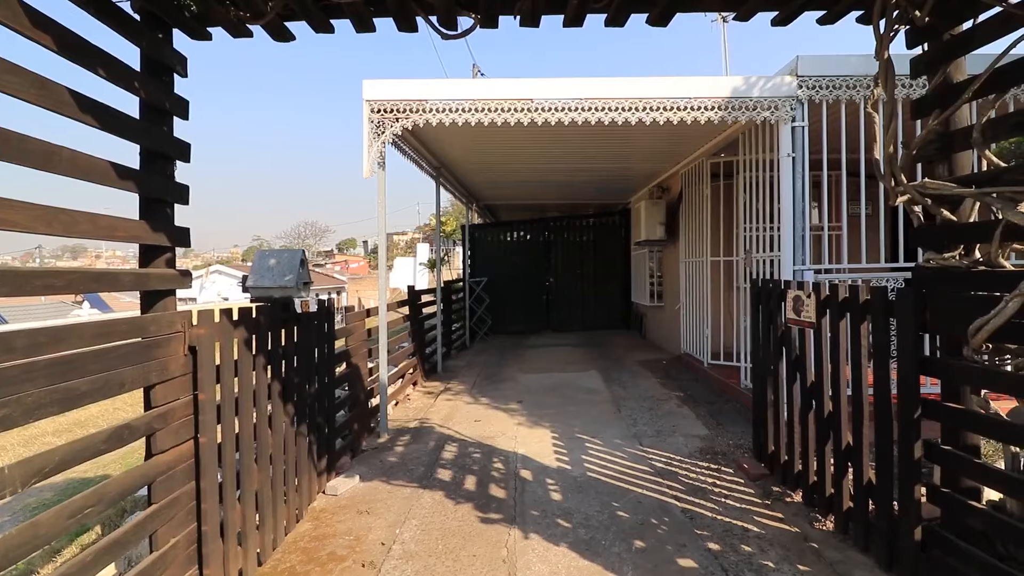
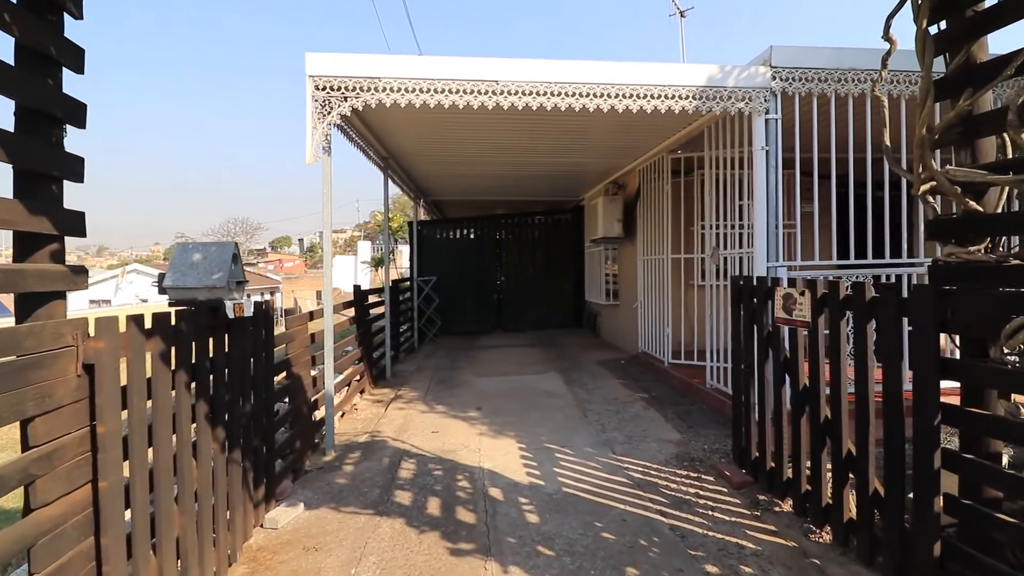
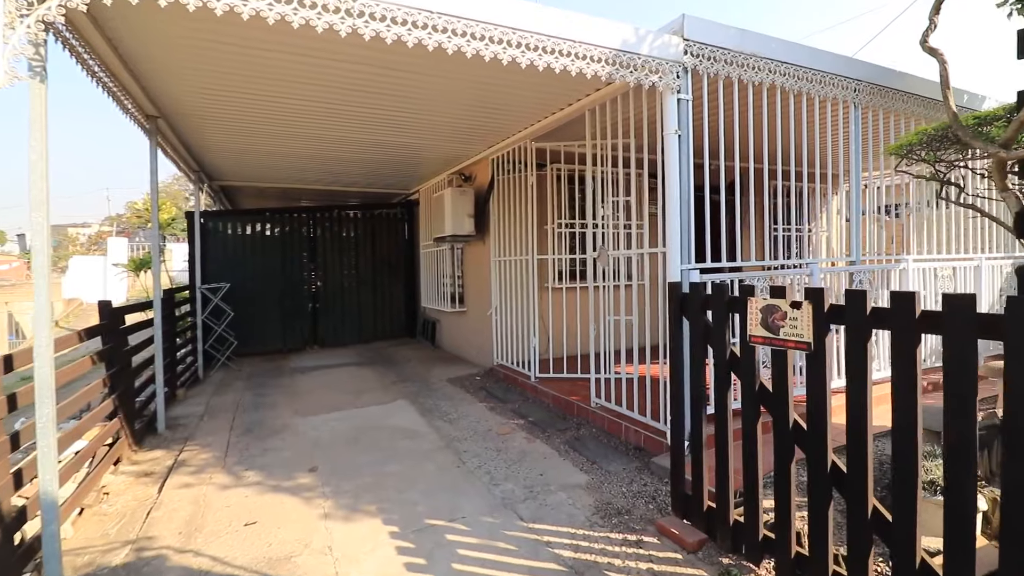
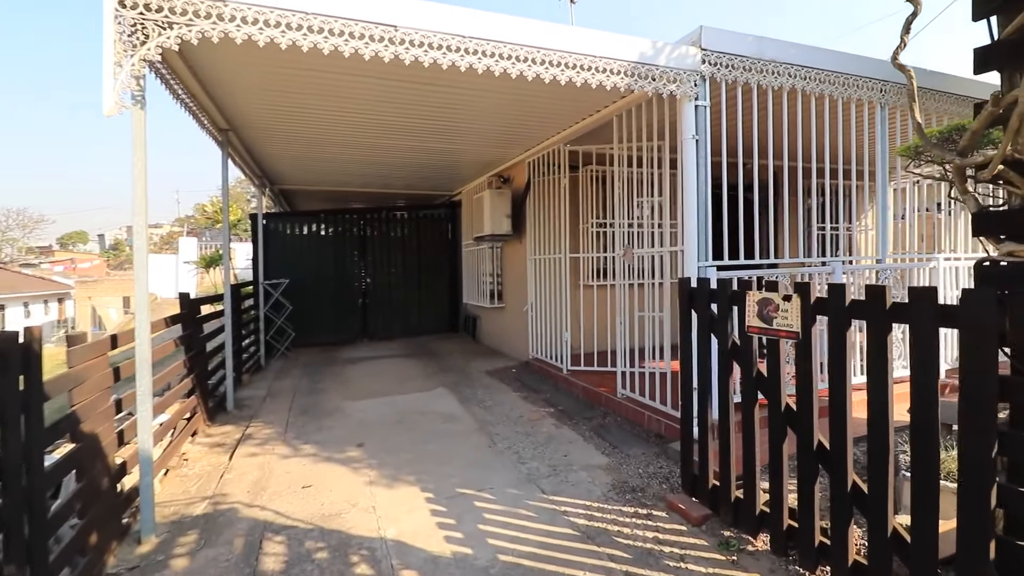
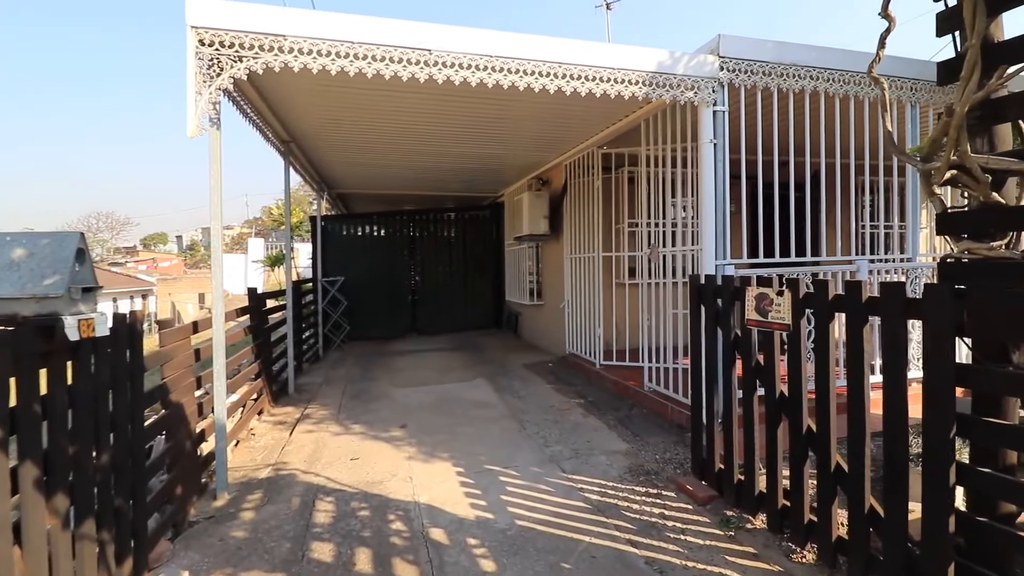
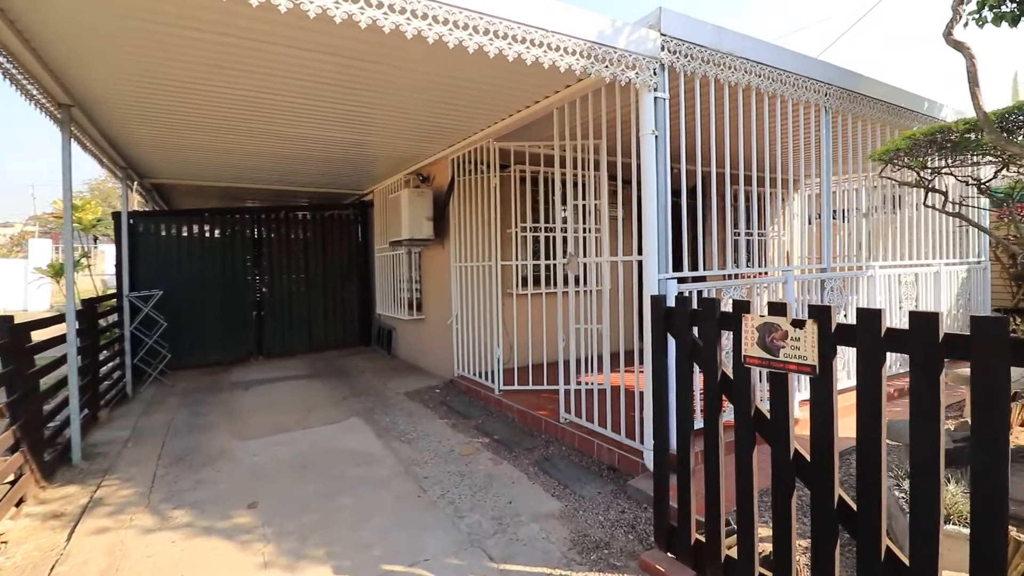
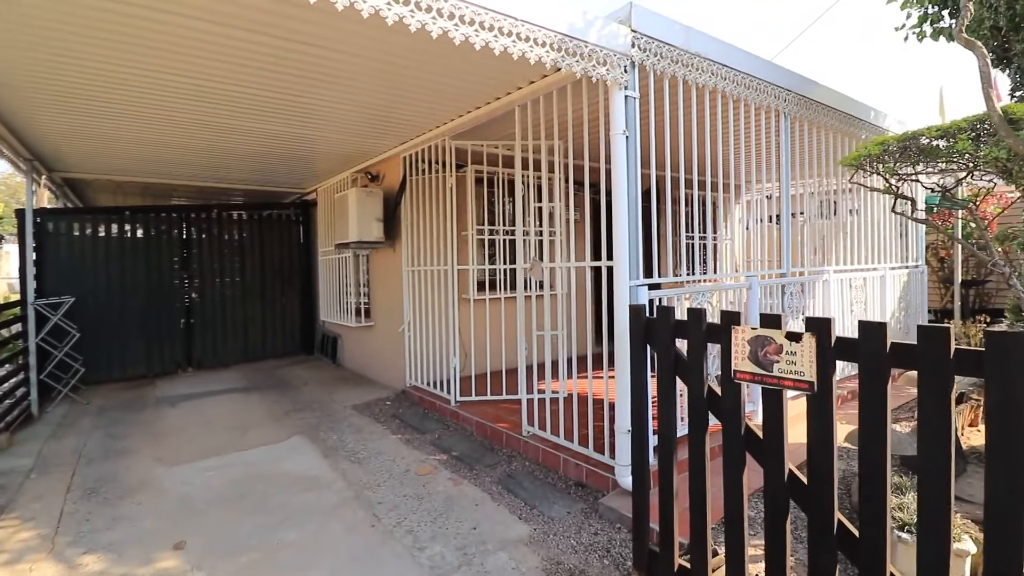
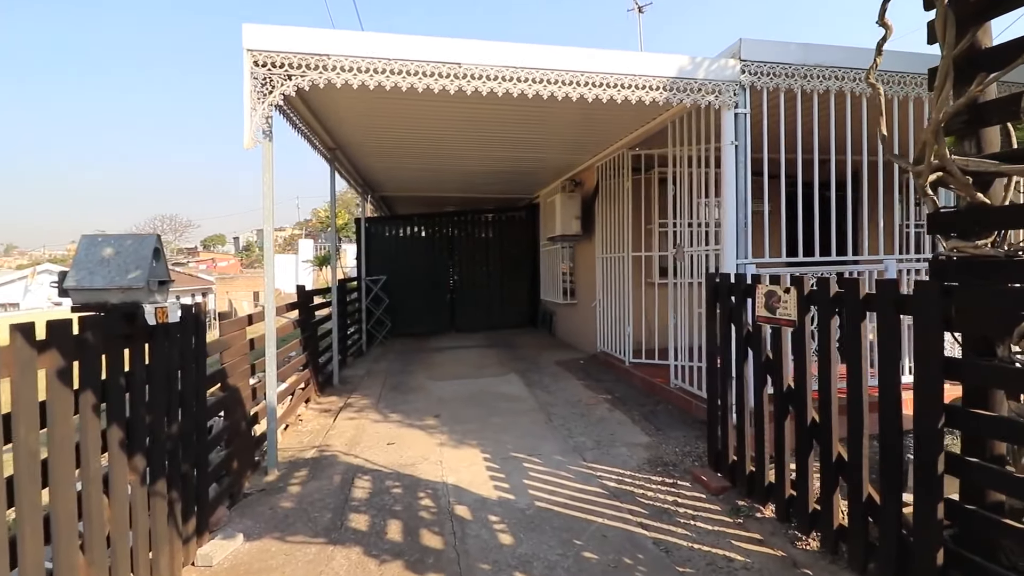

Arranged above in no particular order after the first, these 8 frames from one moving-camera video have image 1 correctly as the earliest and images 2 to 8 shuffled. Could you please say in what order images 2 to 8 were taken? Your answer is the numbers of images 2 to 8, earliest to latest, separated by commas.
2, 8, 5, 4, 3, 6, 7
